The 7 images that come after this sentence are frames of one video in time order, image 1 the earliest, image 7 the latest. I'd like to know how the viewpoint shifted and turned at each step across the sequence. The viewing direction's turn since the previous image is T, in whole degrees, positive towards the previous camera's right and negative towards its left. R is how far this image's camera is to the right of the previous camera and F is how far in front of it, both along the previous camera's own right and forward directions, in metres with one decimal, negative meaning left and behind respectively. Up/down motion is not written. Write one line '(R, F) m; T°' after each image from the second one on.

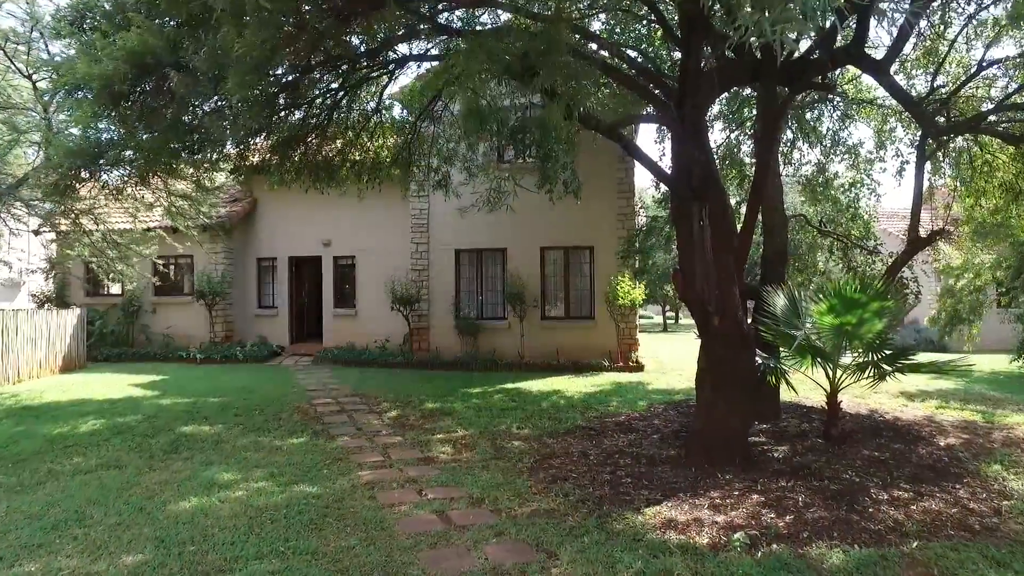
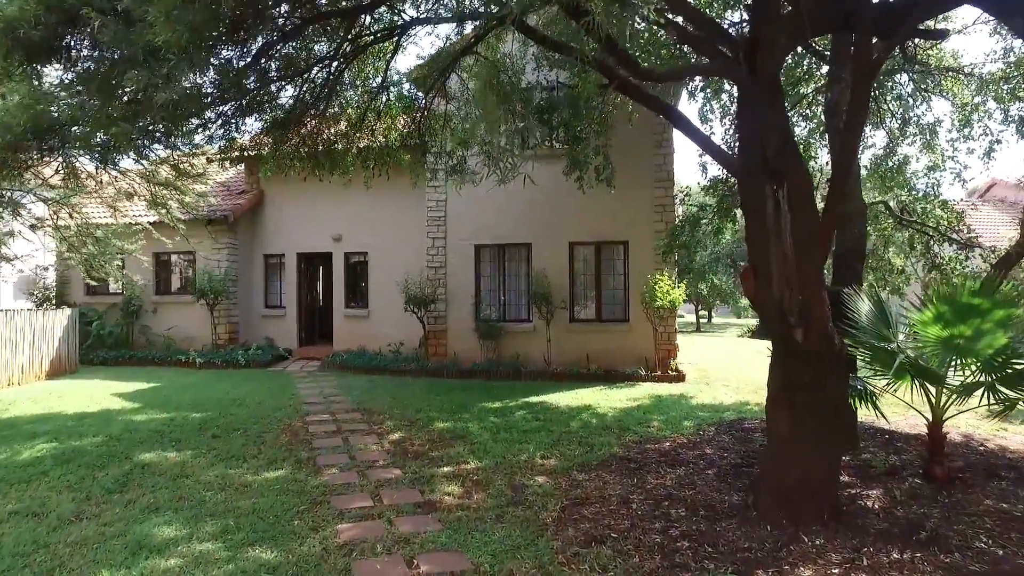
(0.0, +1.1) m; -2°
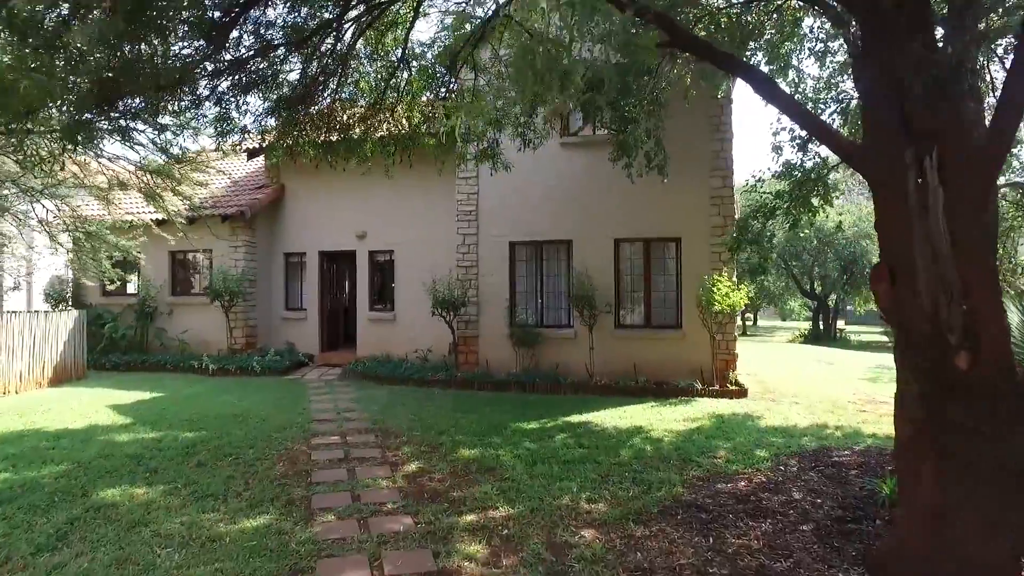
(0.0, +1.0) m; -3°
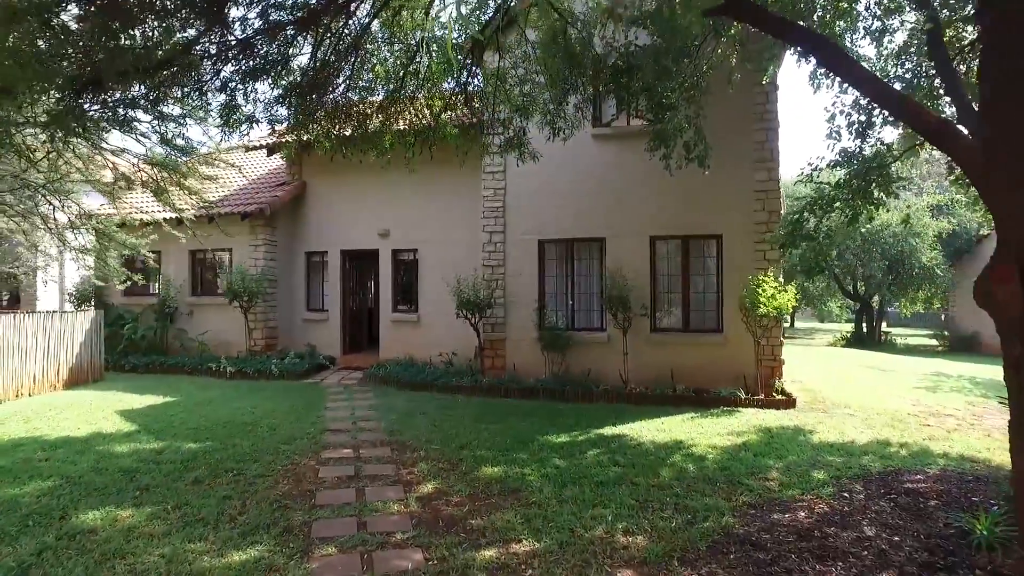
(0.0, +0.5) m; -3°
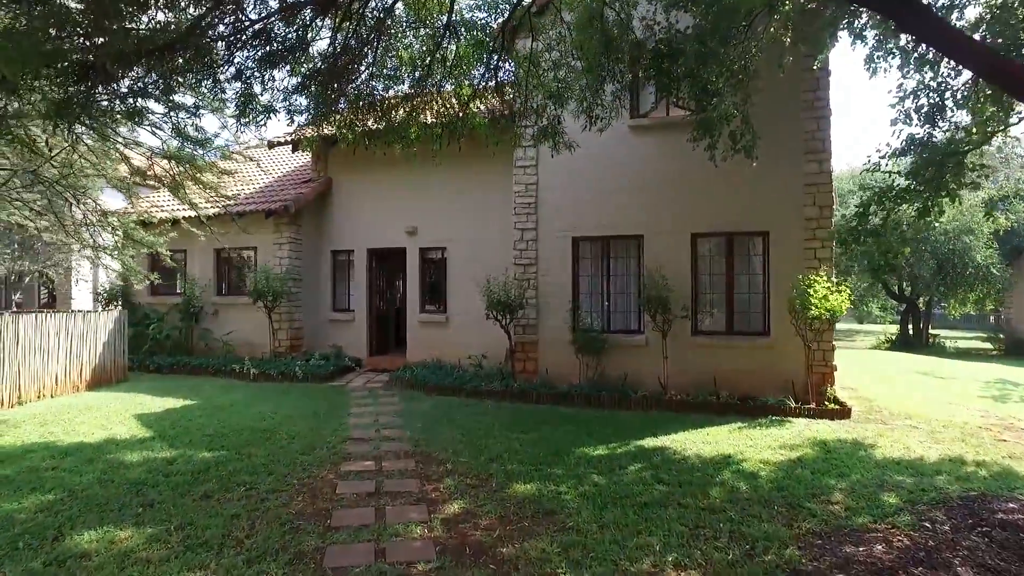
(0.0, +0.4) m; -3°
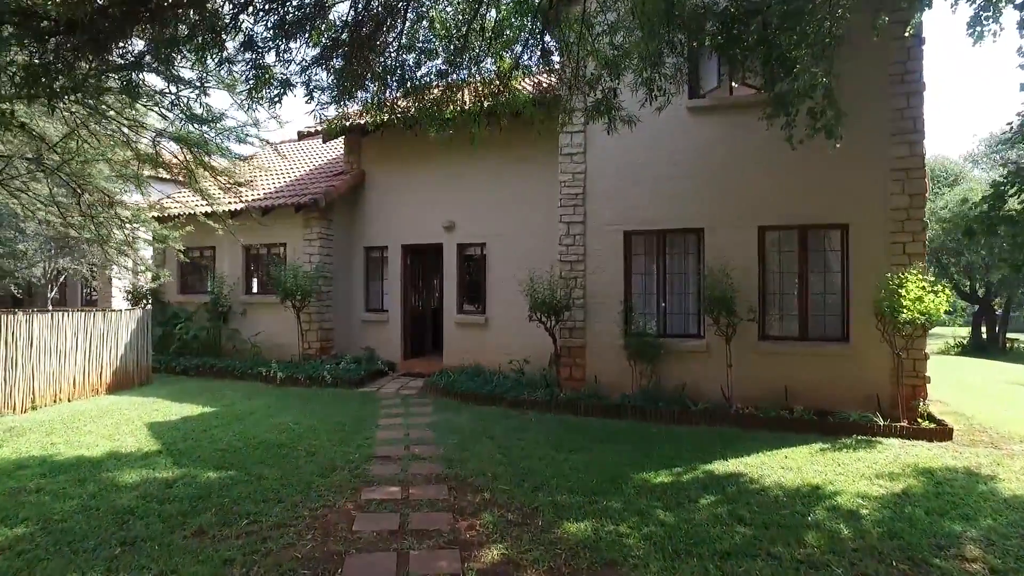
(-0.1, +0.8) m; -3°
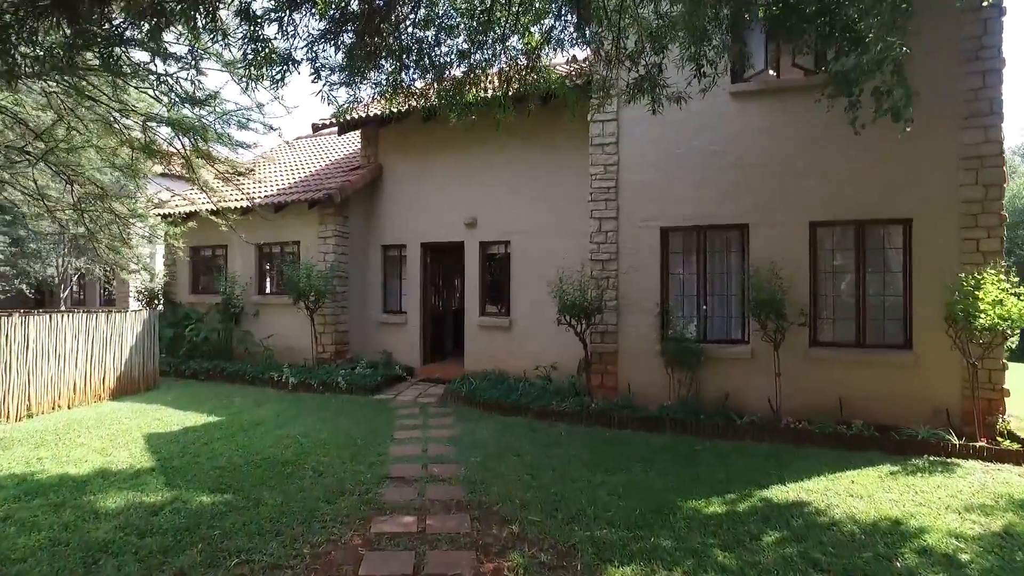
(-0.1, +0.6) m; -2°
